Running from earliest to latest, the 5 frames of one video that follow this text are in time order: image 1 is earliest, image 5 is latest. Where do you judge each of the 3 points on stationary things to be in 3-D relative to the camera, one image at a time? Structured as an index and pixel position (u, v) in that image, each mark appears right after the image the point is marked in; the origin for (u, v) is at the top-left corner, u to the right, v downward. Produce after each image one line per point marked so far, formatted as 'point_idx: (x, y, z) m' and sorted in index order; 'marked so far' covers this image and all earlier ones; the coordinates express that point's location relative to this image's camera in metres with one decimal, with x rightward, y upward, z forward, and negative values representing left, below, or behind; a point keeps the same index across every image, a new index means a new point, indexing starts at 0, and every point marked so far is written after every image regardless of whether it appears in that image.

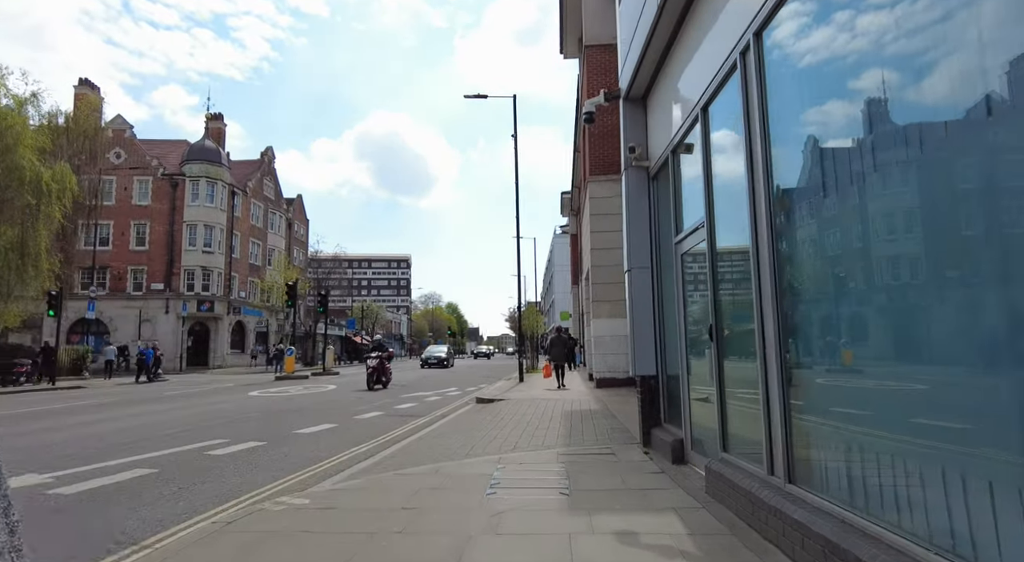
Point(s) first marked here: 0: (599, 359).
0: (+2.4, -2.2, +16.4) m
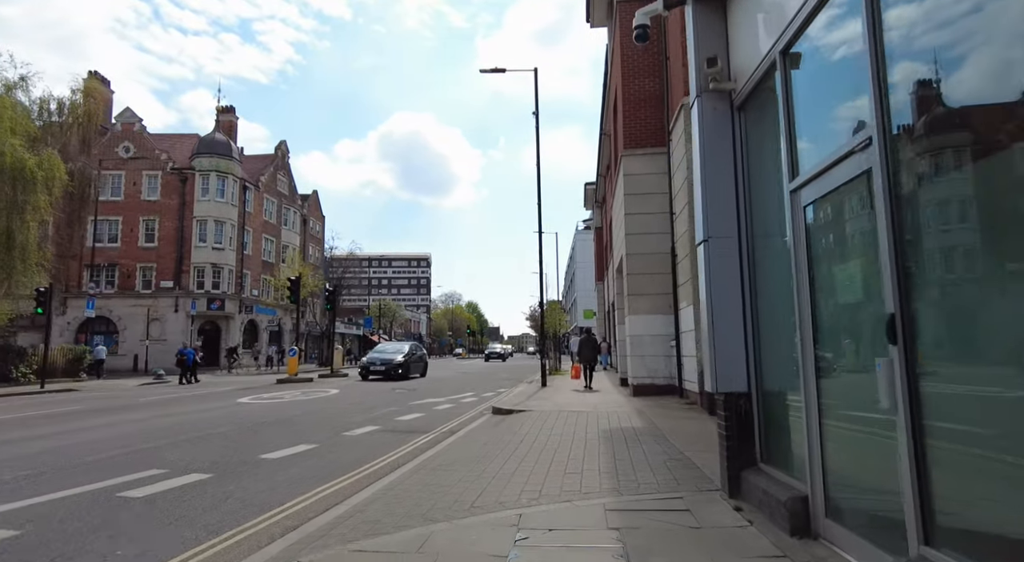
0: (+2.9, -1.9, +14.1) m
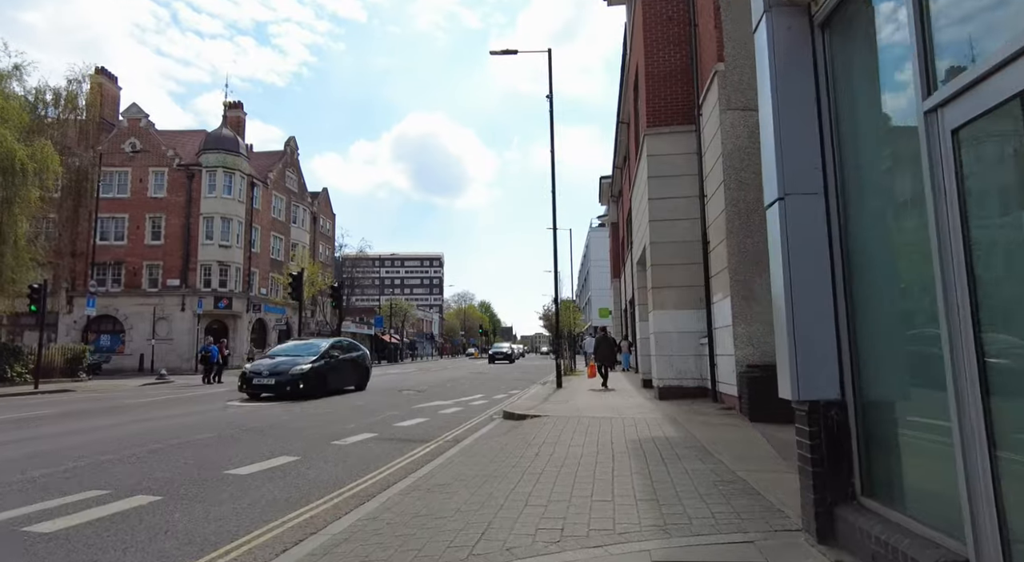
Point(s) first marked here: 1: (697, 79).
0: (+3.2, -1.7, +12.8) m
1: (+3.8, +4.2, +12.5) m
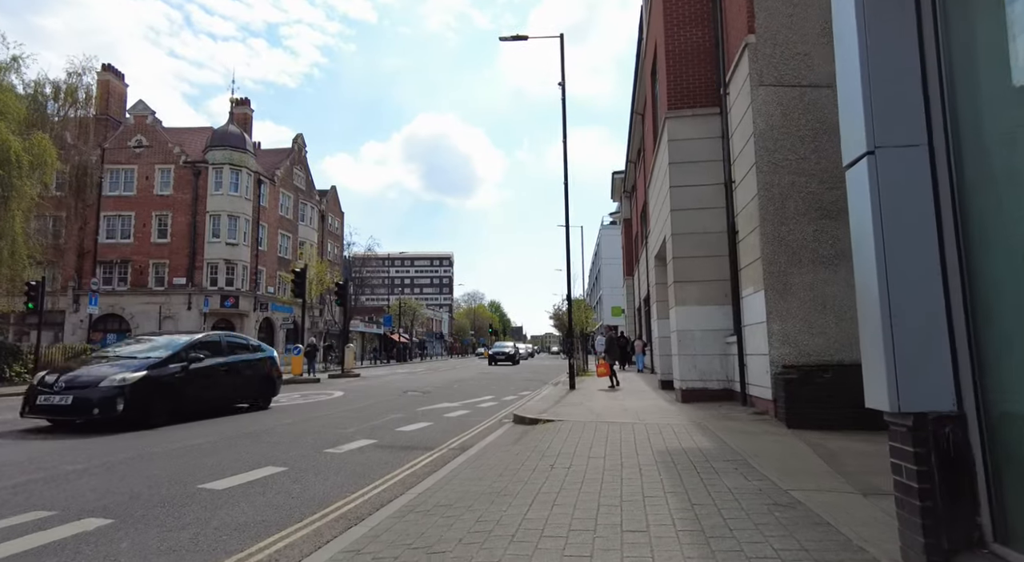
0: (+3.4, -1.6, +11.9) m
1: (+4.1, +4.3, +11.6) m
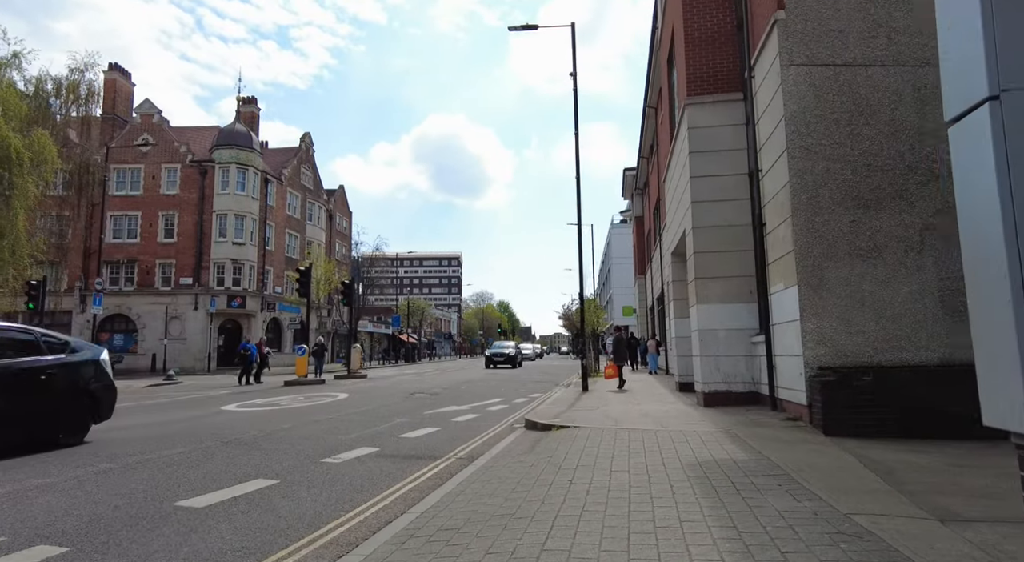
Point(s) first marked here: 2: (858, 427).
0: (+3.6, -1.5, +11.2) m
1: (+4.2, +4.4, +10.9) m
2: (+4.5, -1.9, +7.7) m
